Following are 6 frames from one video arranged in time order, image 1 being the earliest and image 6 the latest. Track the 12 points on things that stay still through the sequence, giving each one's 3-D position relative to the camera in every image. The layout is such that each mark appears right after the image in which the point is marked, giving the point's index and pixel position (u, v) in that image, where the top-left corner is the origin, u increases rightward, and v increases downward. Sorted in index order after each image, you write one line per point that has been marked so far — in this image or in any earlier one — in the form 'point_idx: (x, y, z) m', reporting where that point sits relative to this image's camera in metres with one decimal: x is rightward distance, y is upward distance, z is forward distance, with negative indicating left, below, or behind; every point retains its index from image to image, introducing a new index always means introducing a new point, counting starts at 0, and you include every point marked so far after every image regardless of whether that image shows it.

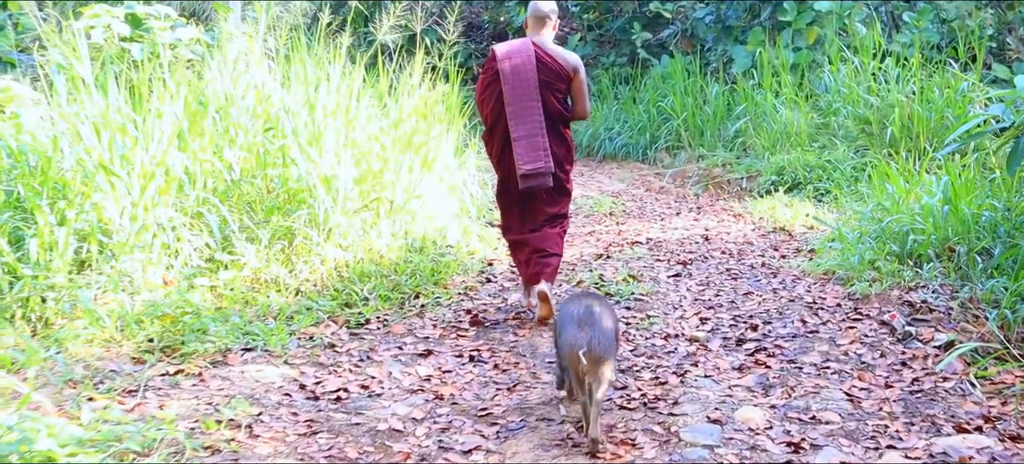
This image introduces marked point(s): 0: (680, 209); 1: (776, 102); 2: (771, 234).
0: (+1.0, +0.1, +7.1) m
1: (+1.9, +0.9, +8.9) m
2: (+1.3, 0.0, +6.1) m
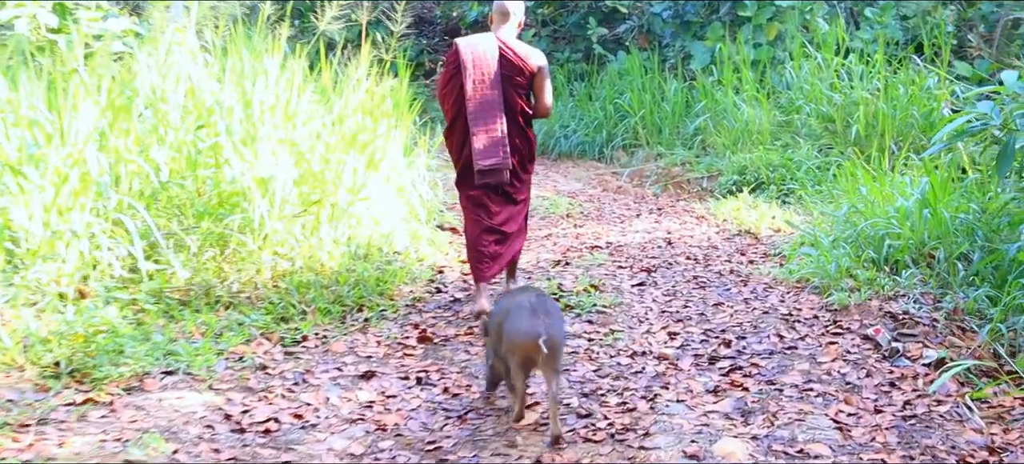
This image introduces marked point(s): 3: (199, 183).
0: (+0.7, +0.1, +6.8) m
1: (+1.6, +0.9, +8.6) m
2: (+1.0, 0.0, +5.8) m
3: (-1.0, +0.2, +4.1) m
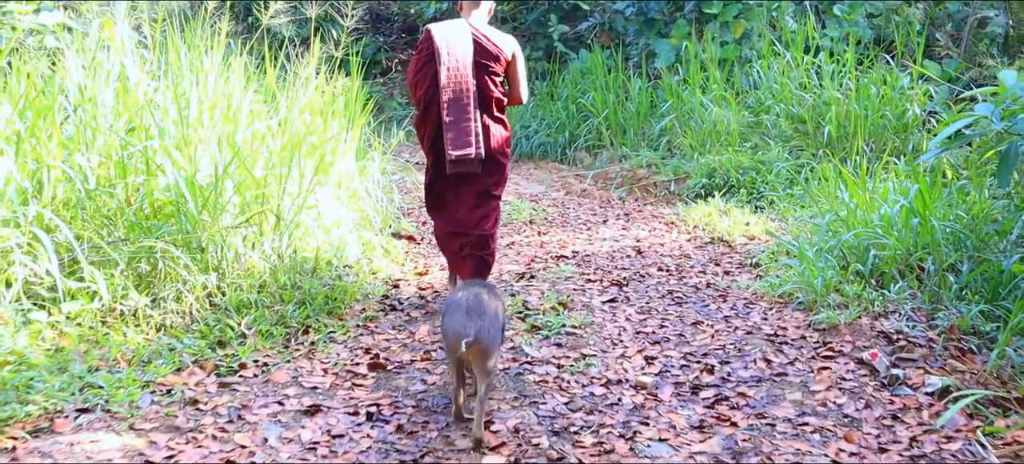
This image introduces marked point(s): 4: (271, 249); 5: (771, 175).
0: (+0.5, +0.1, +6.4) m
1: (+1.3, +0.9, +8.3) m
2: (+0.9, -0.1, +5.5) m
3: (-1.2, +0.1, +3.8) m
4: (-0.8, -0.1, +3.9) m
5: (+1.5, +0.3, +7.2) m
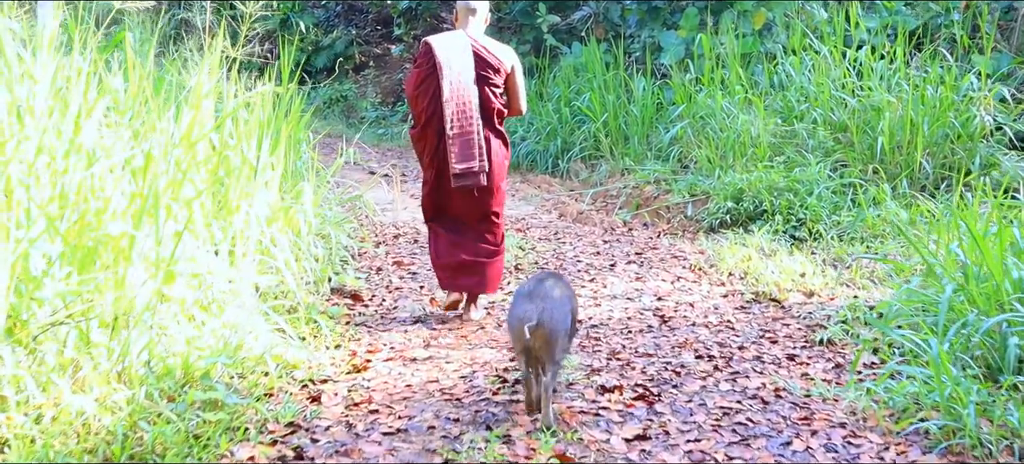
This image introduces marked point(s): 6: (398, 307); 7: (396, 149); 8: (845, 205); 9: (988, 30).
0: (+0.4, -0.1, +5.1) m
1: (+1.2, +0.7, +7.0) m
2: (+0.8, -0.2, +4.1) m
3: (-1.2, -0.1, +2.4) m
4: (-0.8, -0.3, +2.5) m
5: (+1.4, +0.2, +5.8) m
6: (-0.4, -0.2, +4.0) m
7: (-0.8, +0.6, +8.7) m
8: (+1.6, +0.1, +5.8) m
9: (+2.6, +1.1, +6.6) m
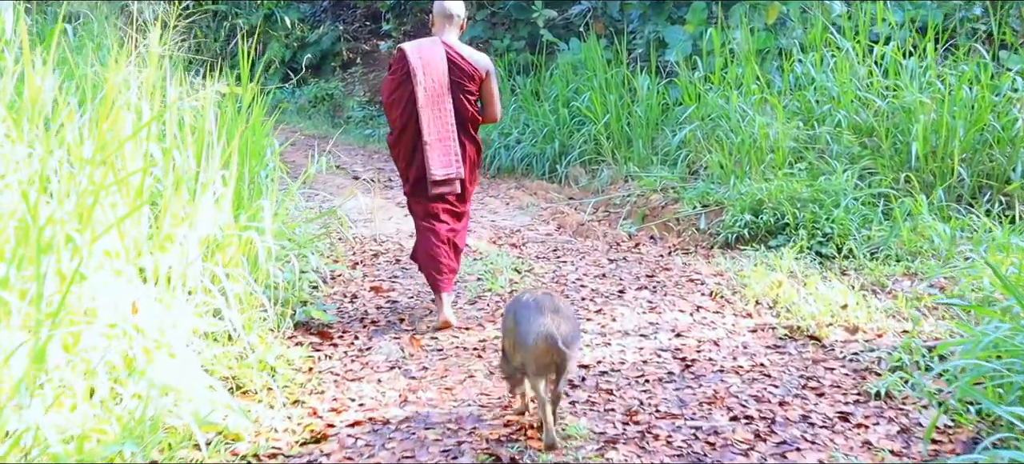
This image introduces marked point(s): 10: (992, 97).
0: (+0.4, -0.2, +4.5) m
1: (+1.2, +0.7, +6.4) m
2: (+0.8, -0.3, +3.5) m
3: (-1.2, -0.2, +1.8) m
4: (-0.8, -0.3, +1.9) m
5: (+1.4, +0.1, +5.2) m
6: (-0.4, -0.3, +3.4) m
7: (-0.9, +0.5, +8.1) m
8: (+1.5, +0.1, +5.2) m
9: (+2.5, +1.0, +6.0) m
10: (+2.1, +0.6, +5.4) m
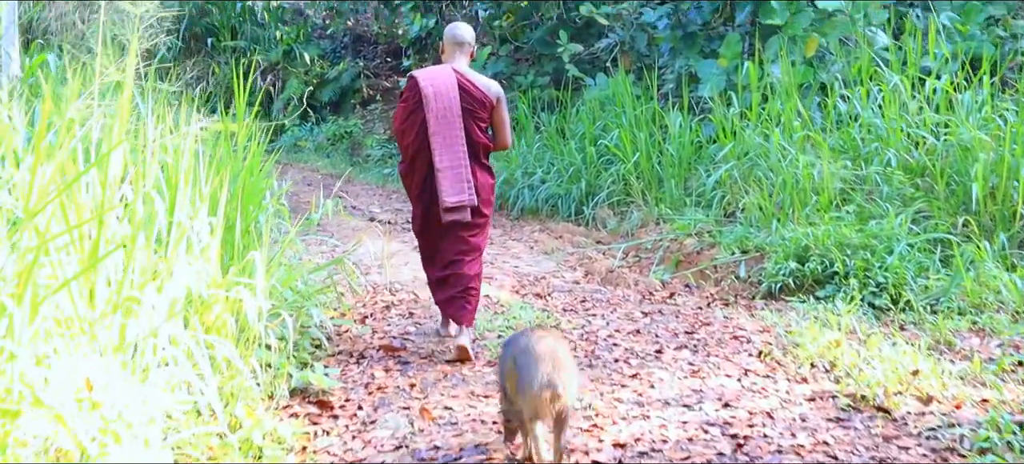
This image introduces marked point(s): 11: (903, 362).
0: (+0.5, -0.3, +4.0) m
1: (+1.3, +0.4, +5.9) m
2: (+0.8, -0.5, +3.0) m
3: (-1.2, -0.2, +1.3) m
4: (-0.8, -0.4, +1.5) m
5: (+1.5, -0.1, +4.8) m
6: (-0.3, -0.5, +3.0) m
7: (-0.7, +0.2, +7.7) m
8: (+1.6, -0.1, +4.8) m
9: (+2.6, +0.8, +5.6) m
10: (+2.2, +0.4, +5.0) m
11: (+1.1, -0.4, +3.4) m
